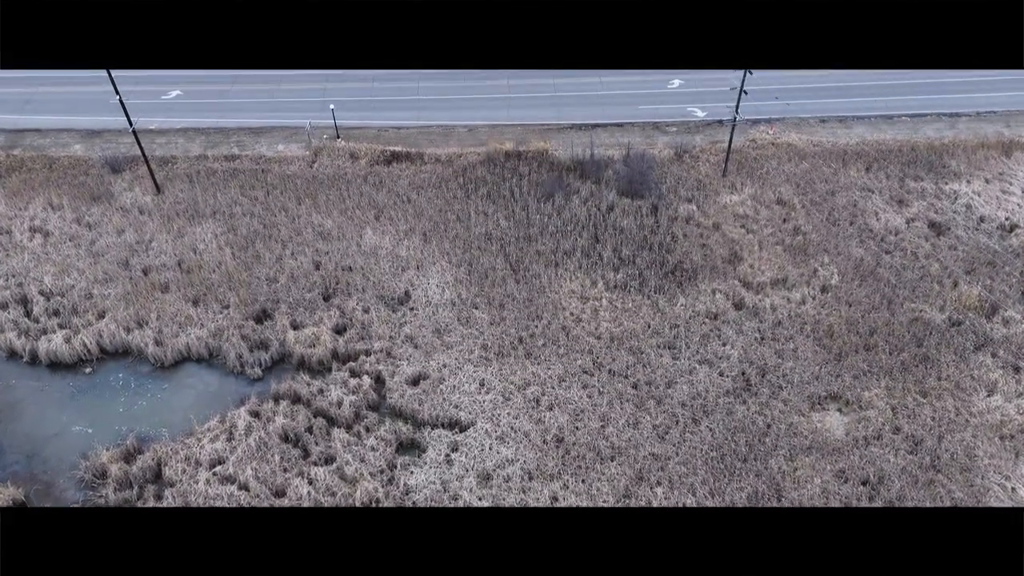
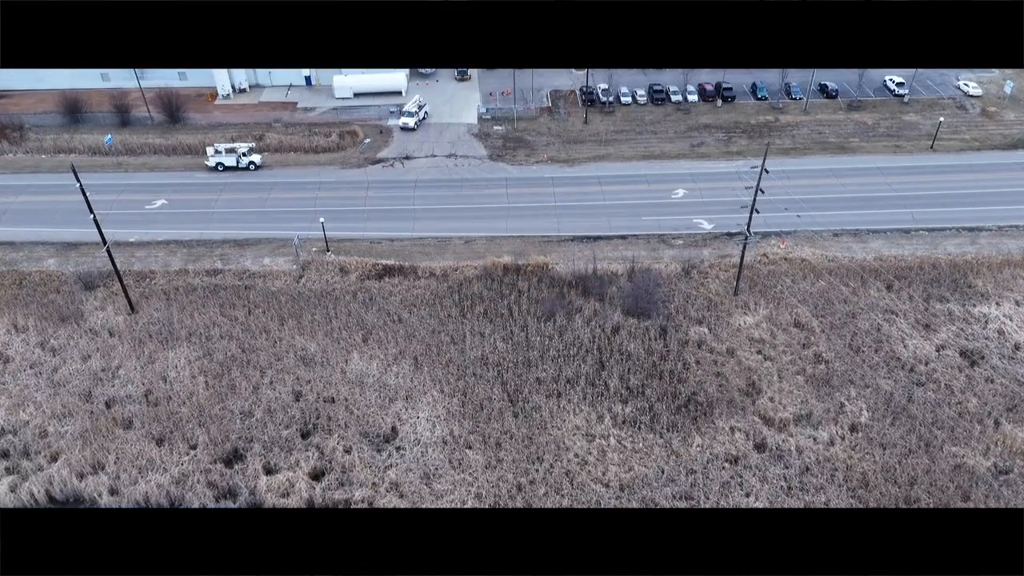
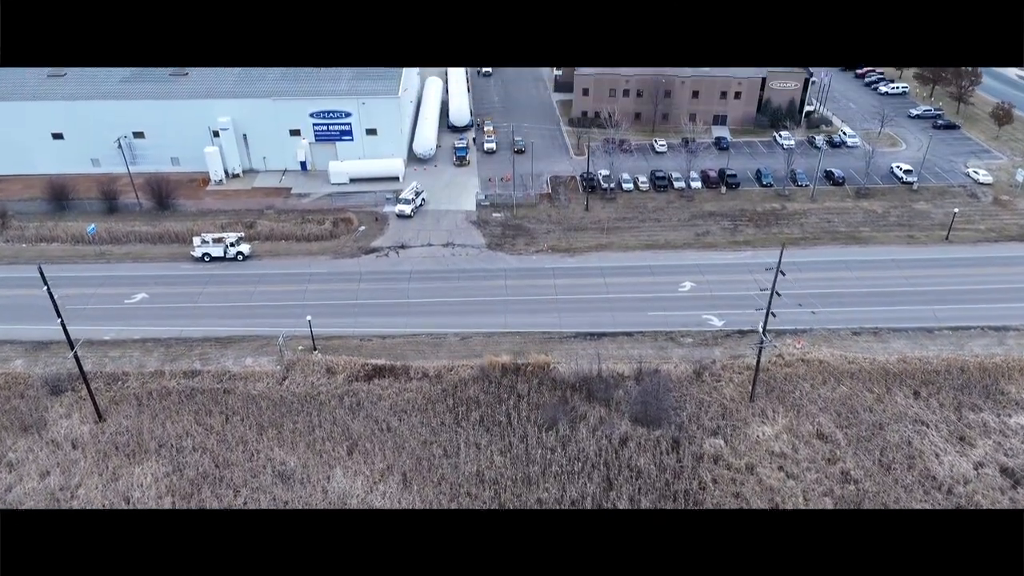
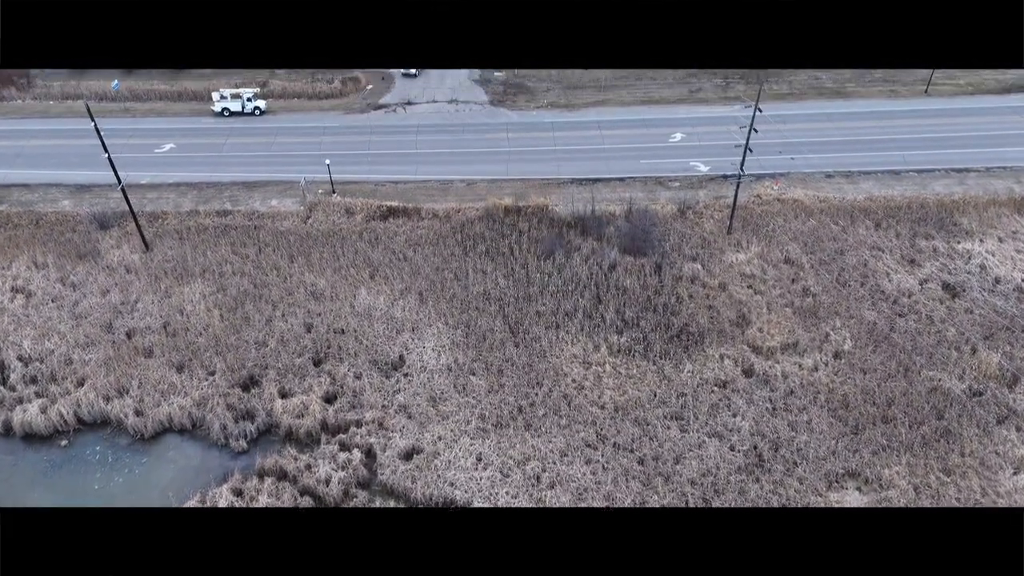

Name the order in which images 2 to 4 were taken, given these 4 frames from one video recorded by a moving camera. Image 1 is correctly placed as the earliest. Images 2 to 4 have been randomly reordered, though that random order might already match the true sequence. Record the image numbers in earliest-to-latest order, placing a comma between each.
4, 2, 3
